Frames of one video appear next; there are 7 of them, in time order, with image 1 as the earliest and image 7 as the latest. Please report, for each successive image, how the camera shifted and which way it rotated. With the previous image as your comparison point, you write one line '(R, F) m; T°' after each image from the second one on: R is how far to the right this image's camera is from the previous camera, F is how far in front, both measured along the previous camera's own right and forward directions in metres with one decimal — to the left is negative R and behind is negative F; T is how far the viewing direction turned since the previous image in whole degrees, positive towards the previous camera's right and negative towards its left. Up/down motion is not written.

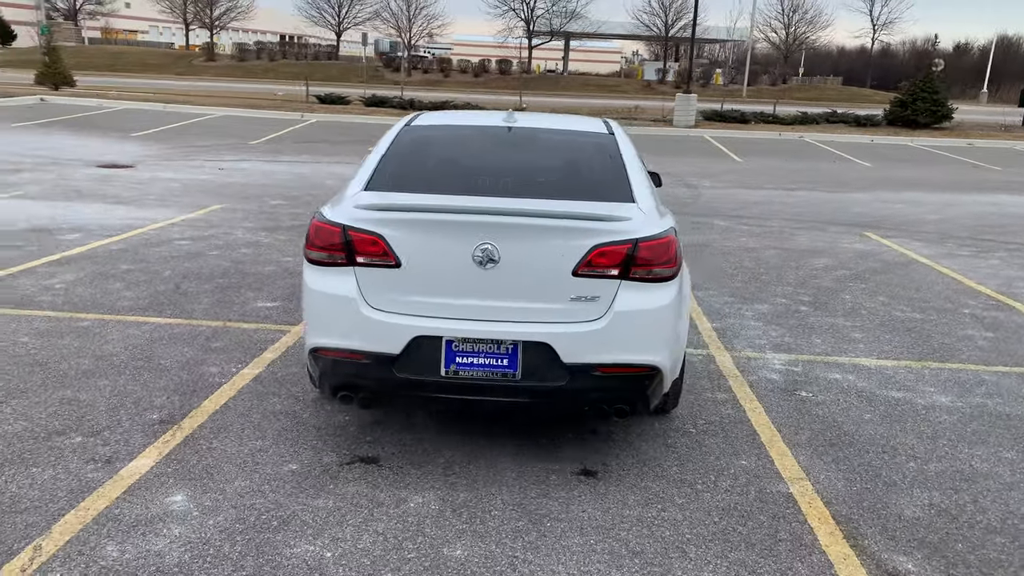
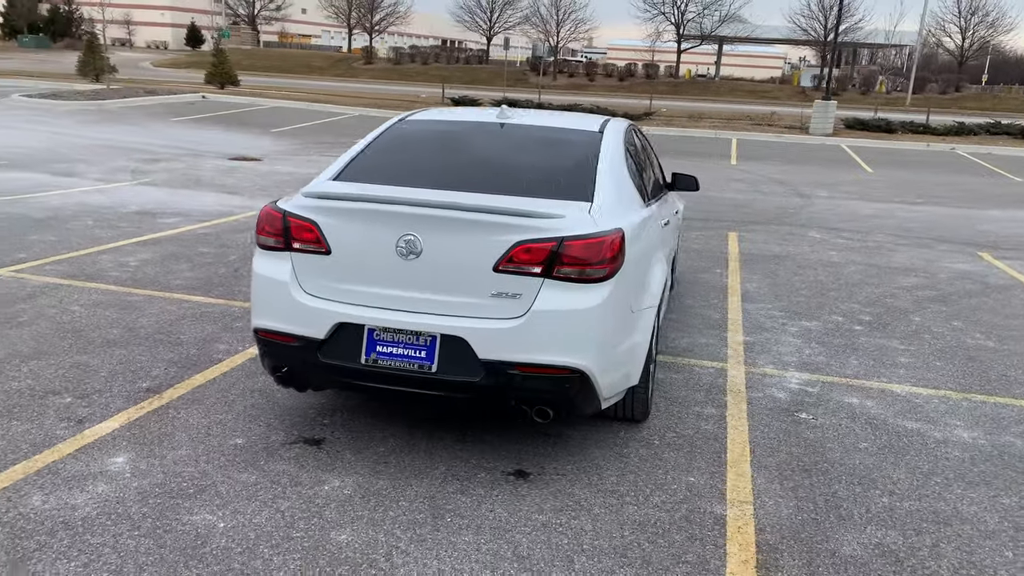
(+0.8, +0.1) m; -10°
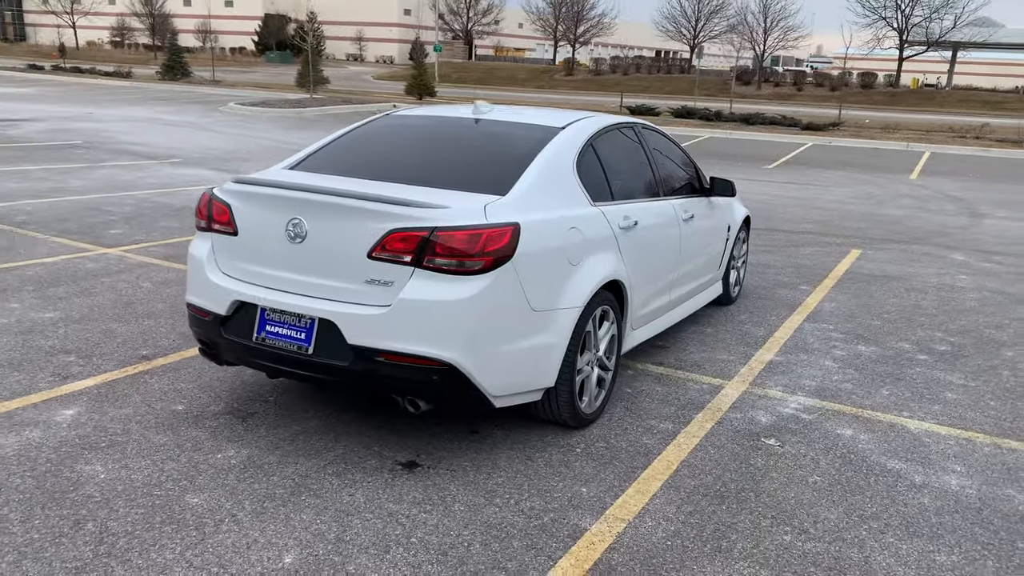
(+1.2, +0.2) m; -14°
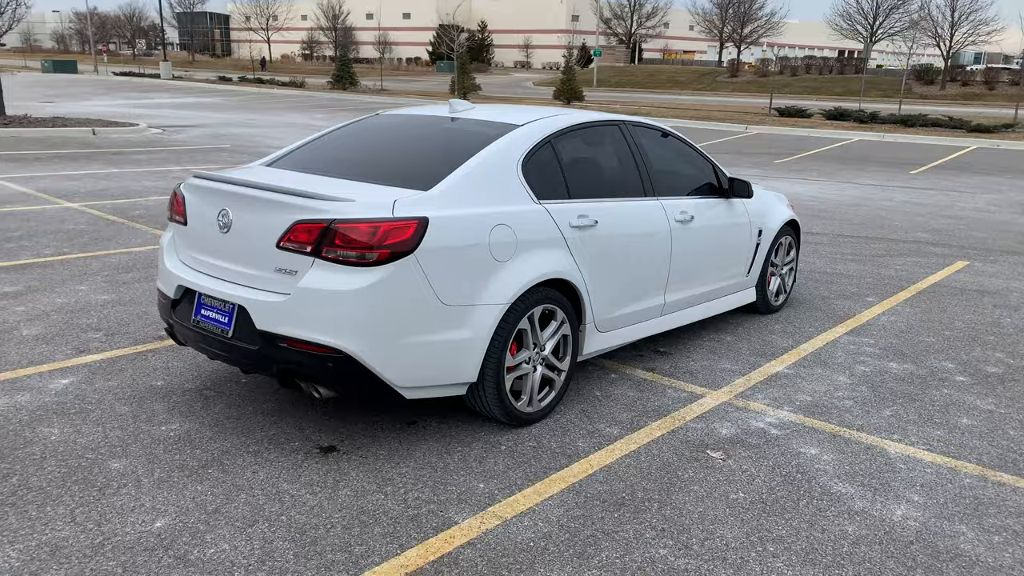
(+1.0, +0.1) m; -11°
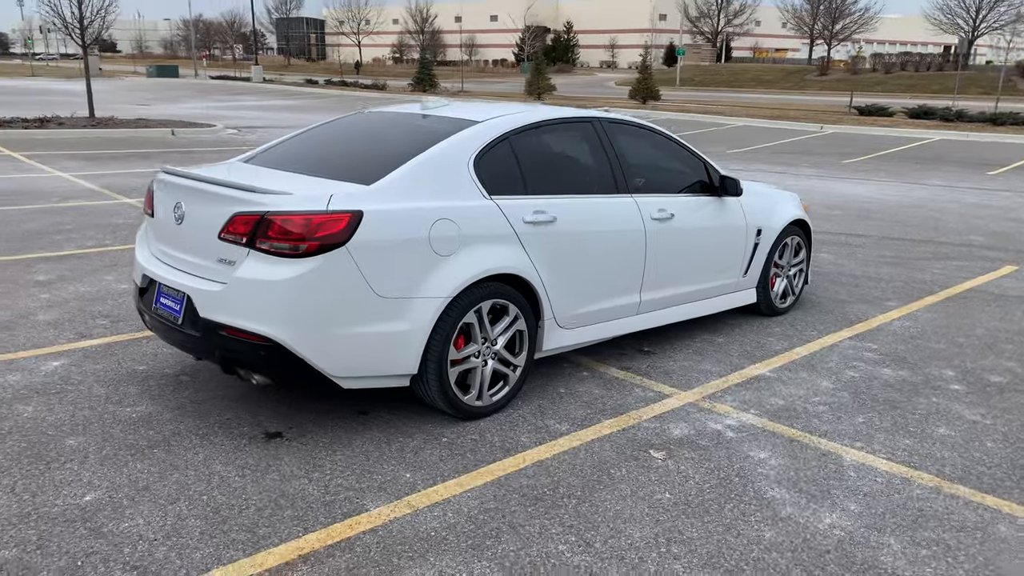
(+0.6, 0.0) m; -6°
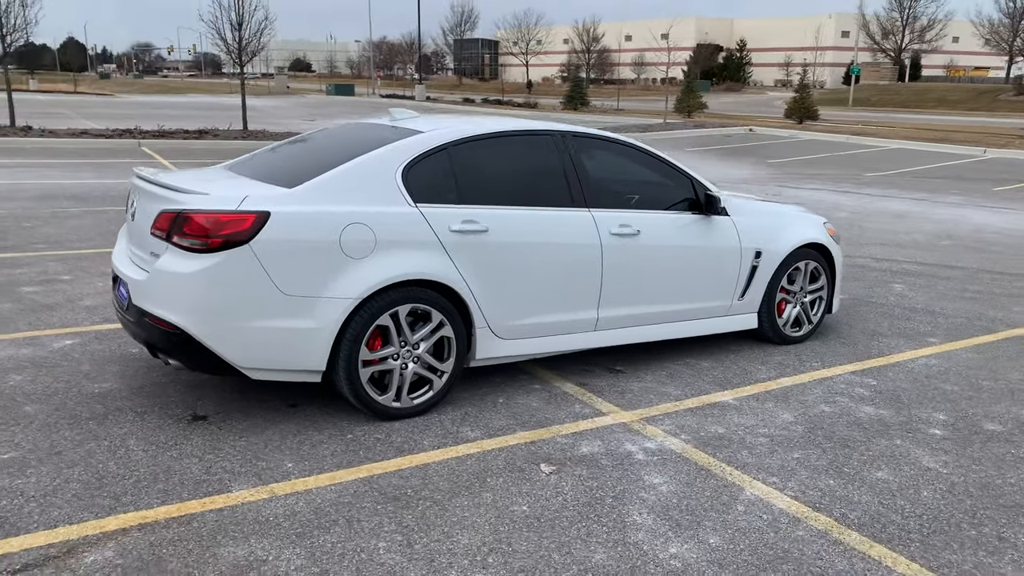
(+1.1, +0.1) m; -11°
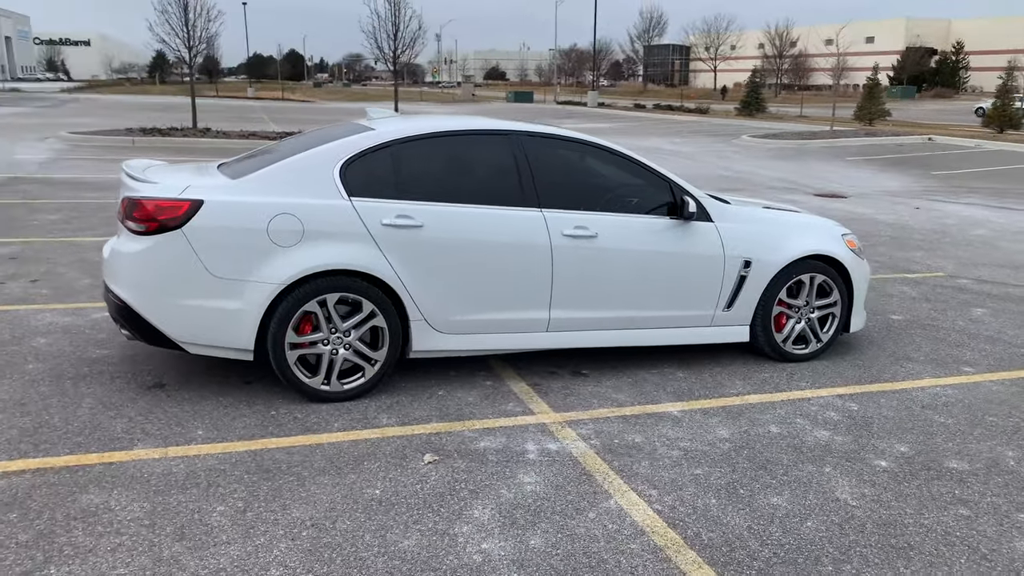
(+1.2, +0.1) m; -13°
